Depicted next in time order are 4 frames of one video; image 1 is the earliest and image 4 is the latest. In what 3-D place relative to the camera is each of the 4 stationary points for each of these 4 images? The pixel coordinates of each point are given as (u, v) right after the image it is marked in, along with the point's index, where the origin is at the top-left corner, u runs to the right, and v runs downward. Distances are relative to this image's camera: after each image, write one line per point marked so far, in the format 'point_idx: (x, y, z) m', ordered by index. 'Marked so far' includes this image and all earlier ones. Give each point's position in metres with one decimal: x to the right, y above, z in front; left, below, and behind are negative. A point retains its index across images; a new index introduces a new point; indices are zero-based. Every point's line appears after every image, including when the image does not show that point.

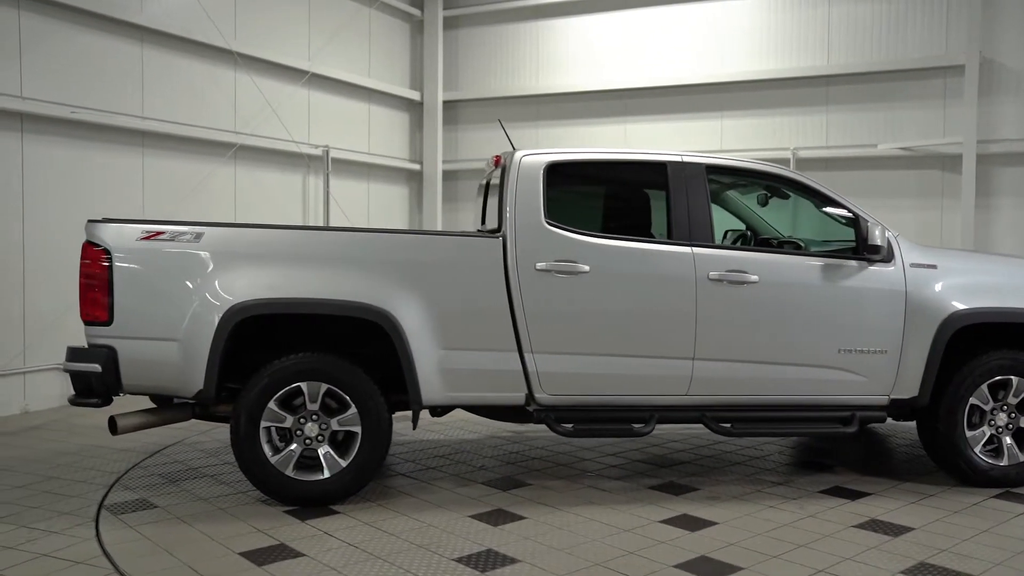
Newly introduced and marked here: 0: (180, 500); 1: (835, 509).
0: (-1.4, -0.9, +4.2) m
1: (+1.4, -0.9, +4.1) m
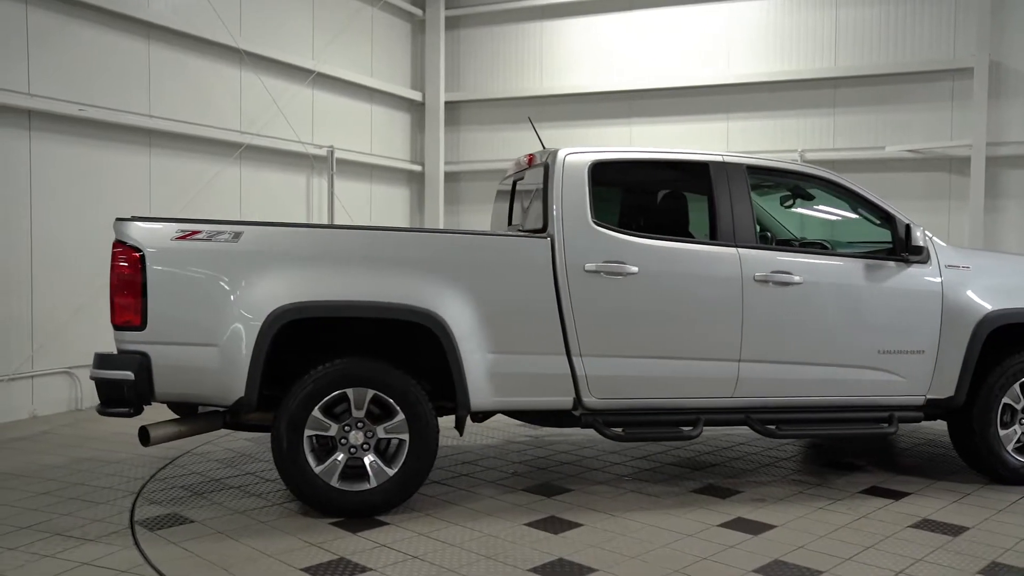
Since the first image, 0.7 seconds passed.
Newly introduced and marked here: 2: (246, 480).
0: (-1.2, -0.9, +4.0) m
1: (+1.6, -0.9, +4.1) m
2: (-1.2, -0.9, +4.6) m
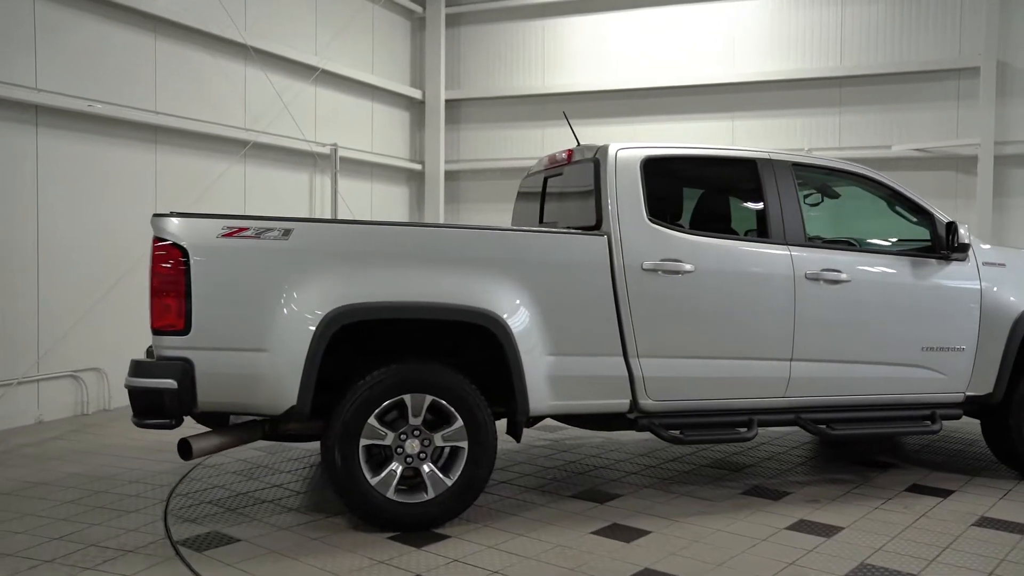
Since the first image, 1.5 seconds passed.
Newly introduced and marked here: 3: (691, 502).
0: (-1.0, -0.9, +3.7) m
1: (+1.8, -0.9, +4.1) m
2: (-1.0, -0.9, +4.3) m
3: (+0.7, -0.9, +4.1) m
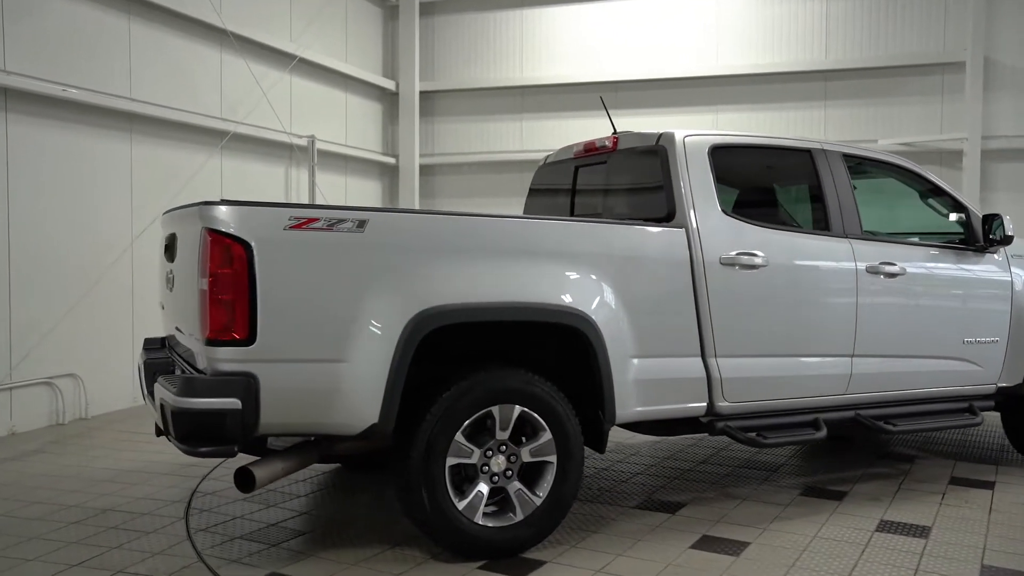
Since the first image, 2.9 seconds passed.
0: (-0.6, -0.9, +3.3) m
1: (+2.0, -0.9, +4.0) m
2: (-0.8, -0.9, +3.8) m
3: (+1.0, -0.9, +3.9) m
